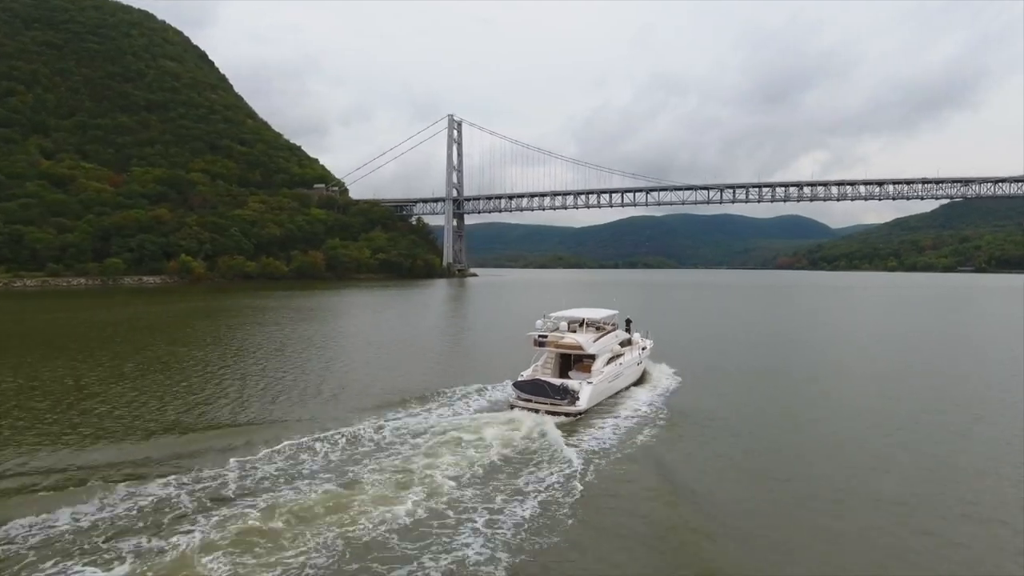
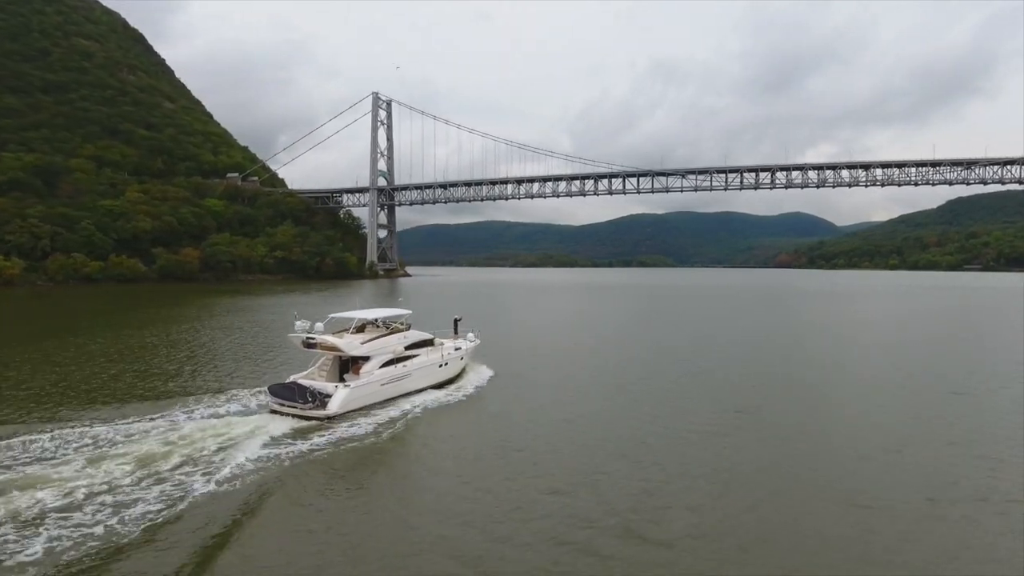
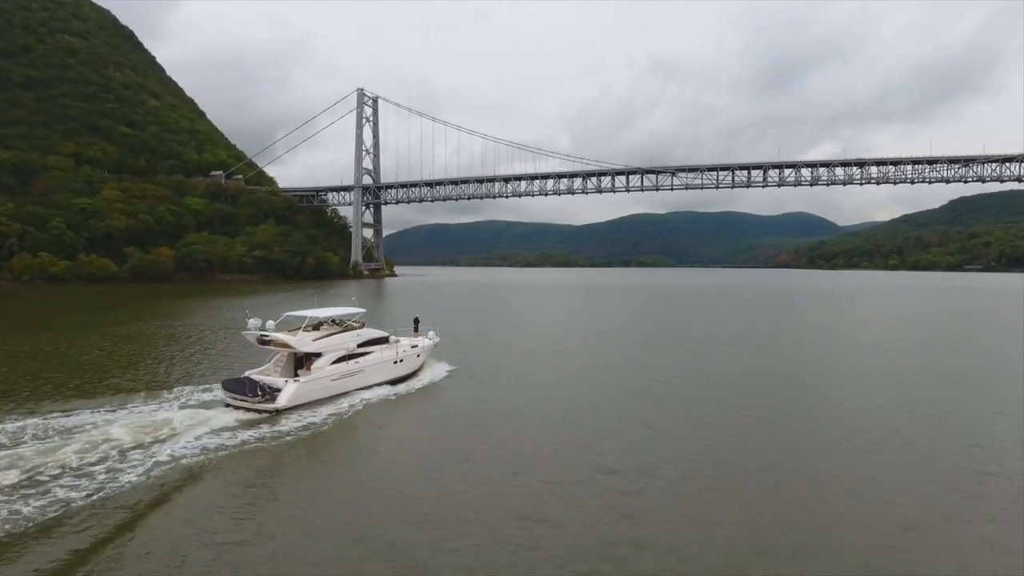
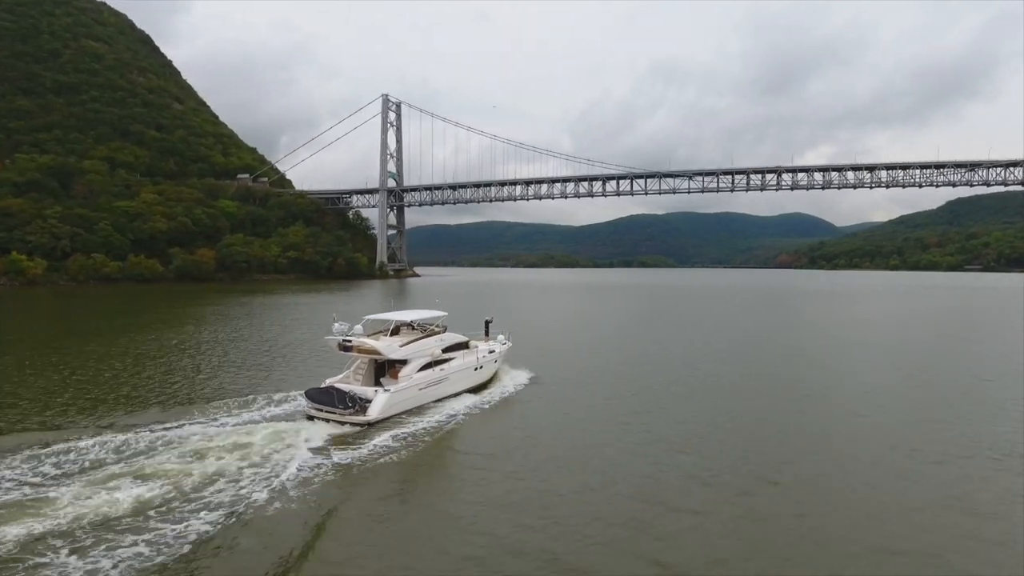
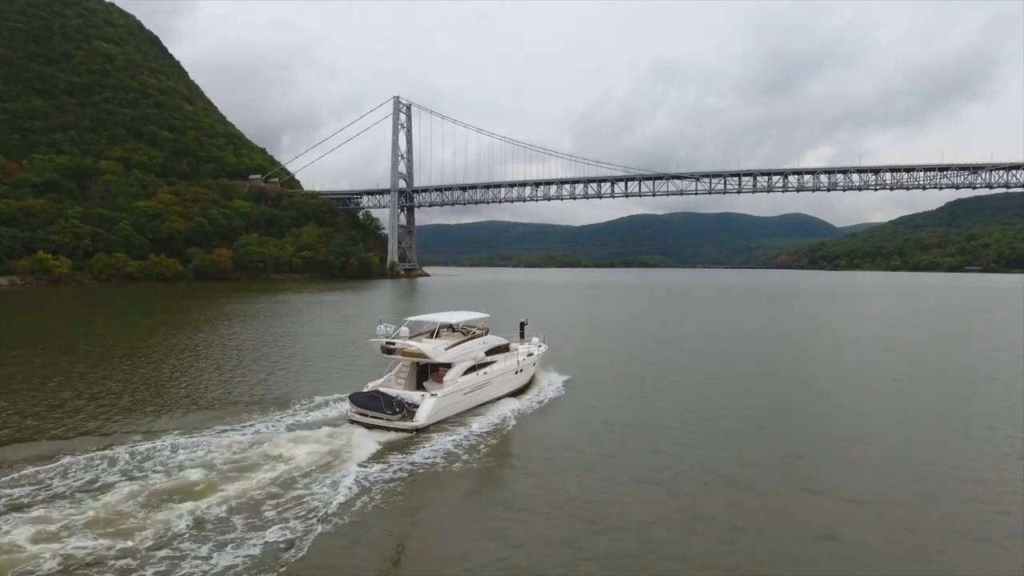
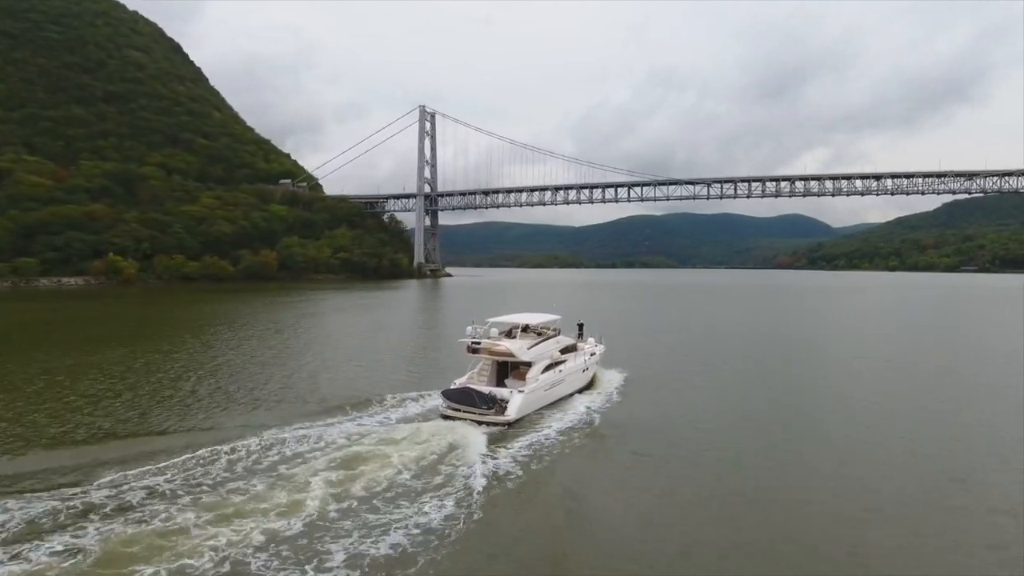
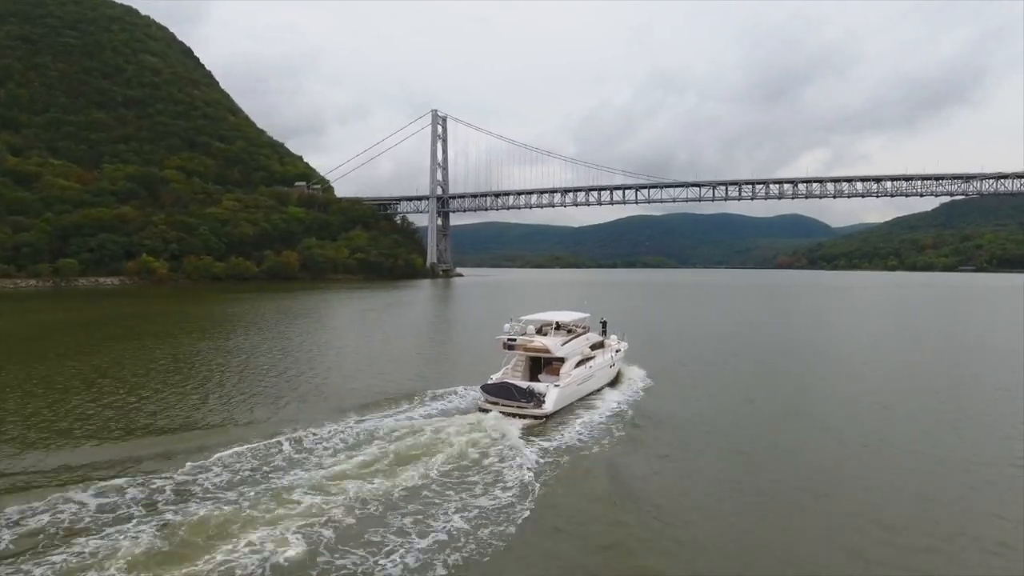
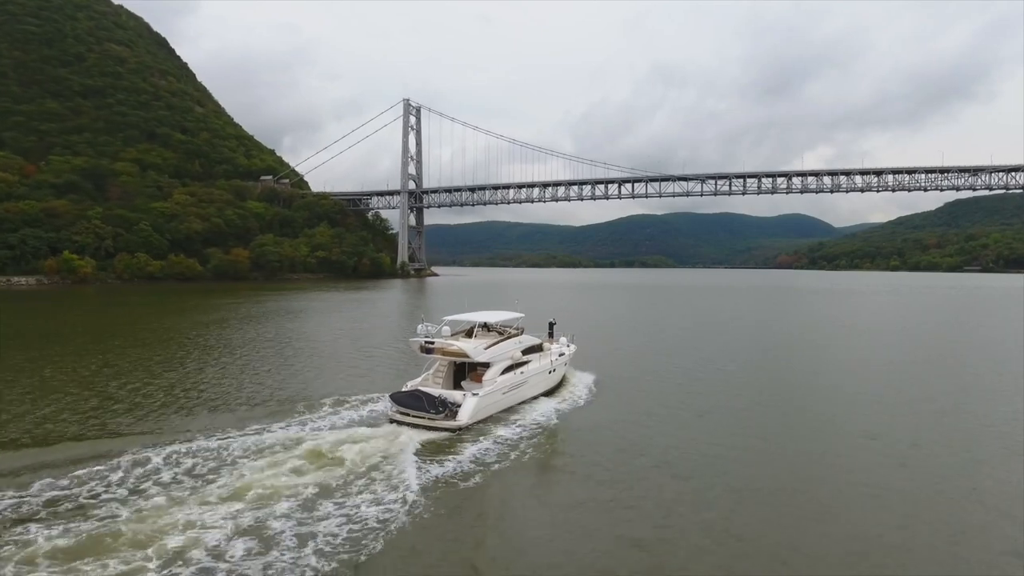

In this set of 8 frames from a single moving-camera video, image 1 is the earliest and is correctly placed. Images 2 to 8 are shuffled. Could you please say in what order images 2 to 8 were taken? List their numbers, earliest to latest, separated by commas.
7, 6, 8, 5, 4, 2, 3
